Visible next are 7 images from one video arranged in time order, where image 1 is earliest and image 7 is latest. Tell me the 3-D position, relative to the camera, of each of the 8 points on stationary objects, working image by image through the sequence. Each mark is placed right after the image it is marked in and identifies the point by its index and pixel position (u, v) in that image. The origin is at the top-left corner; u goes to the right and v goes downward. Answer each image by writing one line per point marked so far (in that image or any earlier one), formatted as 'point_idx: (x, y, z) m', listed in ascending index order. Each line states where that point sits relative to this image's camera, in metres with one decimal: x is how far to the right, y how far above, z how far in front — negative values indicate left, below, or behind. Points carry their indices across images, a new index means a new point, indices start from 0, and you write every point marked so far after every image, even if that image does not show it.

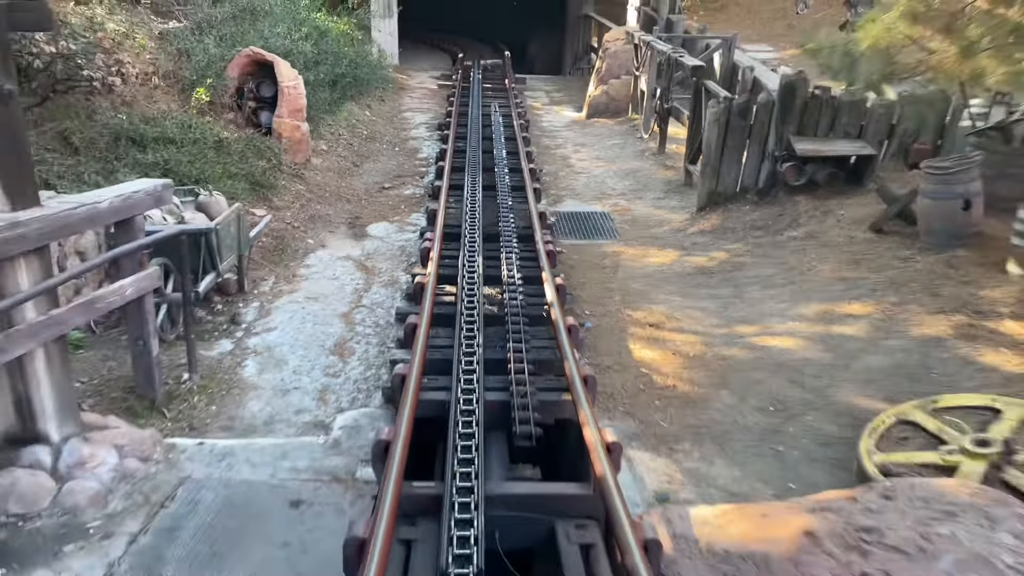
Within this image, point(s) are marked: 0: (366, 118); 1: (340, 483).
0: (-1.7, +2.0, +9.6) m
1: (-0.7, -0.8, +3.2) m
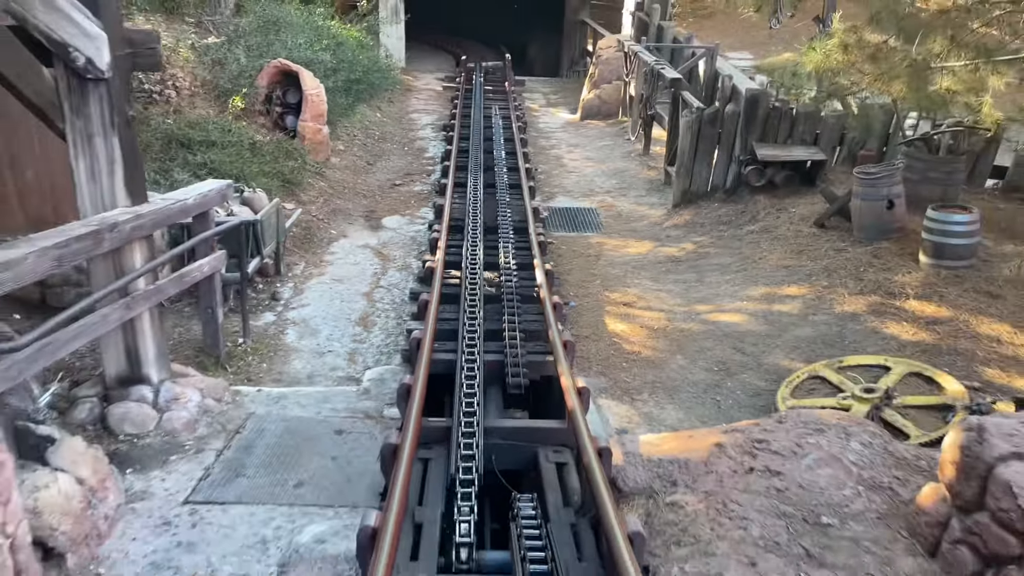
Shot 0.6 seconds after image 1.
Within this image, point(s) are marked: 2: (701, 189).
0: (-1.7, +2.2, +10.5) m
1: (-0.7, -0.7, +4.1) m
2: (+1.8, +0.9, +7.5) m
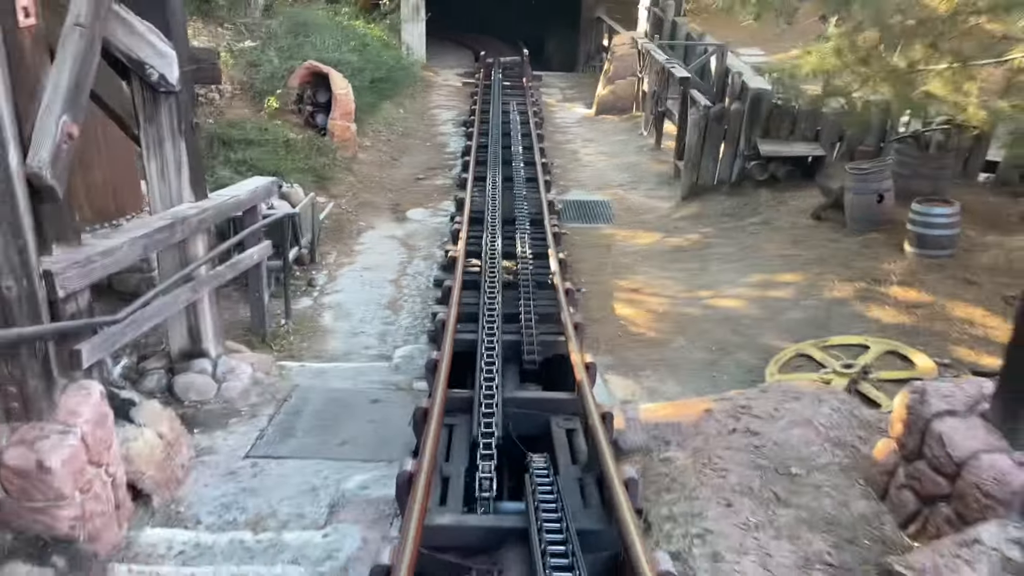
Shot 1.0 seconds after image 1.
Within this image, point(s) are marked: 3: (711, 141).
0: (-1.5, +2.4, +11.0) m
1: (-0.6, -0.6, +4.6) m
2: (+1.9, +1.0, +7.9) m
3: (+1.9, +1.4, +7.8) m
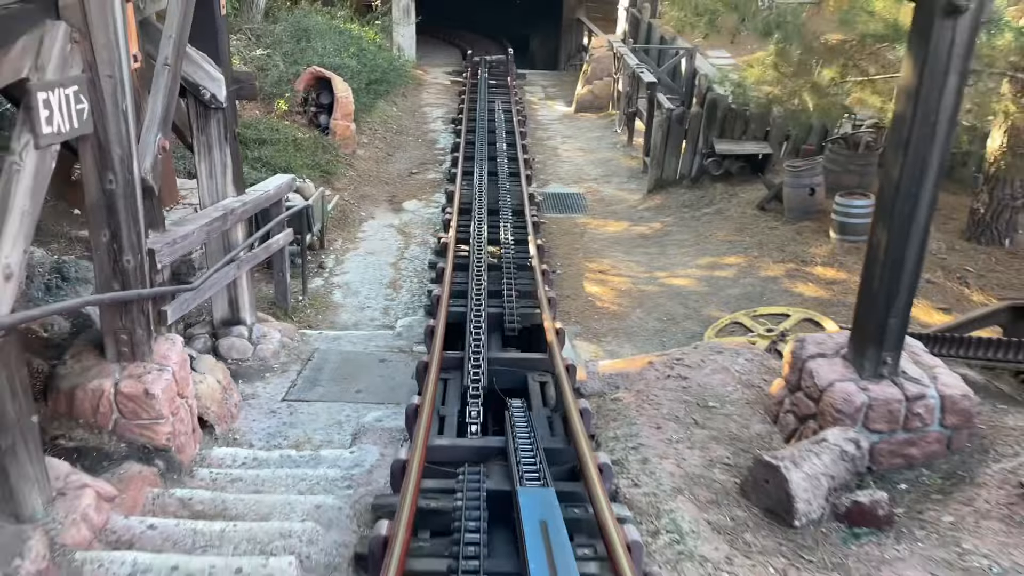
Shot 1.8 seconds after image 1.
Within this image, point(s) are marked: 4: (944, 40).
0: (-1.7, +2.6, +11.9) m
1: (-0.7, -0.4, +5.5) m
2: (+1.7, +1.2, +8.9) m
3: (+1.8, +1.6, +8.8) m
4: (+1.6, +0.9, +3.0) m
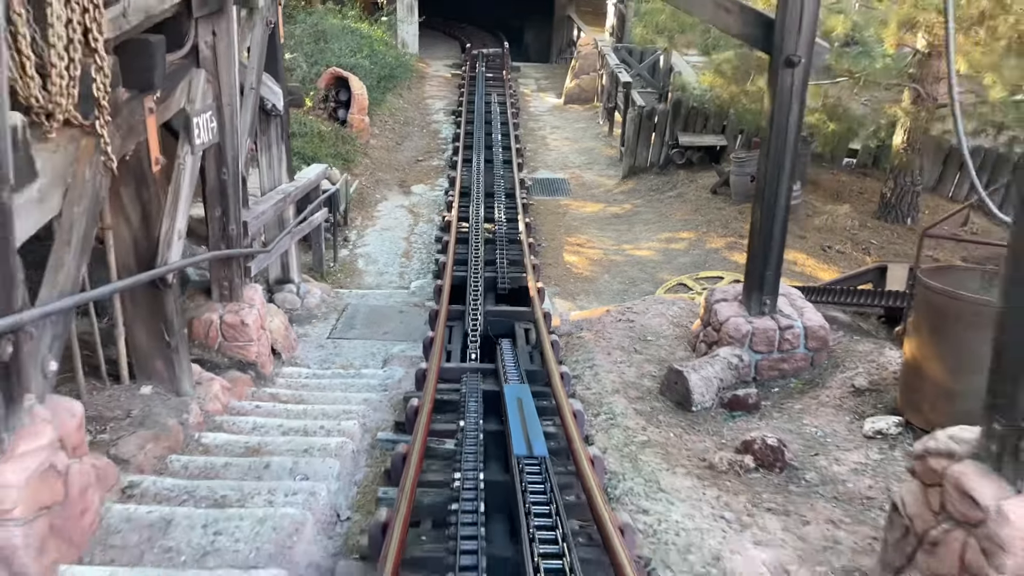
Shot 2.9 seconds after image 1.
0: (-1.8, +3.0, +13.3) m
1: (-0.8, -0.2, +7.0) m
2: (+1.7, +1.6, +10.4) m
3: (+1.7, +1.9, +10.2) m
4: (+1.5, +1.1, +4.5) m
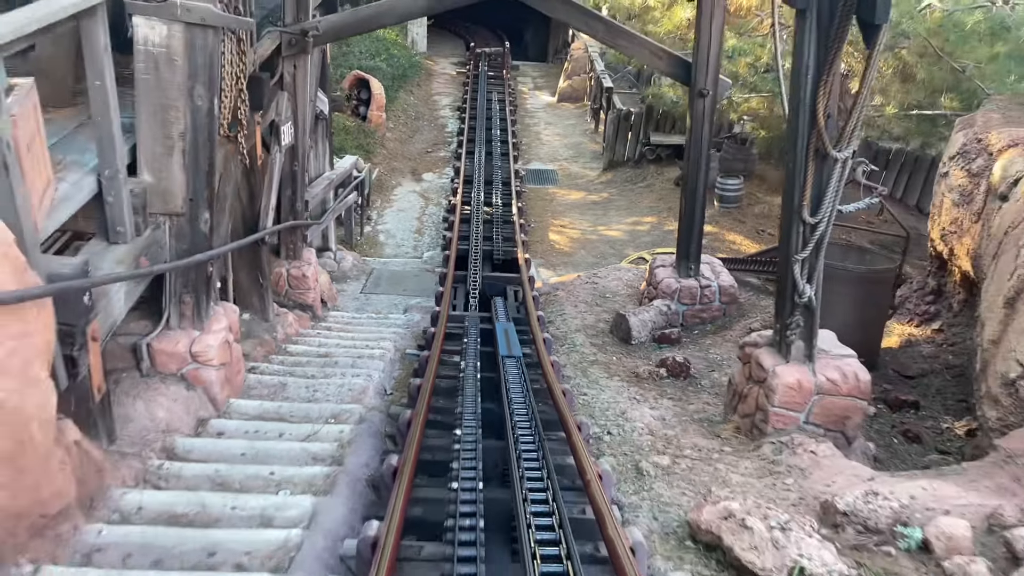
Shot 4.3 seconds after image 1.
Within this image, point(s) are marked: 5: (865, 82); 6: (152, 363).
0: (-1.9, +3.5, +15.1) m
1: (-0.9, +0.2, +8.8) m
2: (+1.6, +1.9, +12.1) m
3: (+1.6, +2.3, +12.0) m
4: (+1.5, +1.4, +6.3) m
5: (+1.6, +0.9, +3.7) m
6: (-1.8, -0.4, +4.1) m
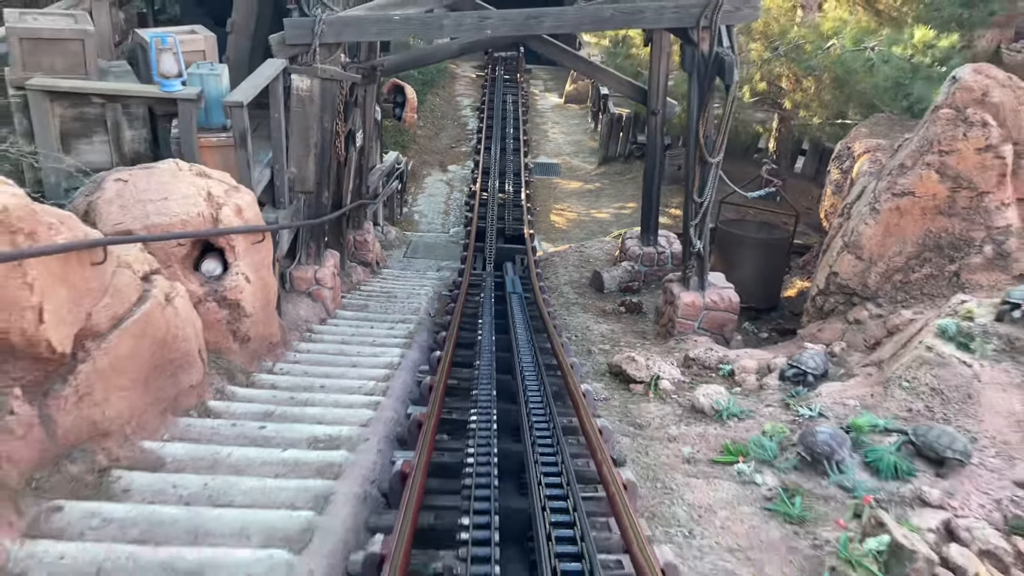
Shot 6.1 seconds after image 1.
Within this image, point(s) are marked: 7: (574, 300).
0: (-1.6, +4.0, +17.5) m
1: (-0.8, +0.6, +11.3) m
2: (+1.8, +2.4, +14.6) m
3: (+1.8, +2.7, +14.4) m
4: (+1.5, +1.8, +8.7) m
5: (+1.6, +1.3, +6.1) m
6: (-1.8, 0.0, +6.6) m
7: (+0.7, -0.1, +8.7) m
